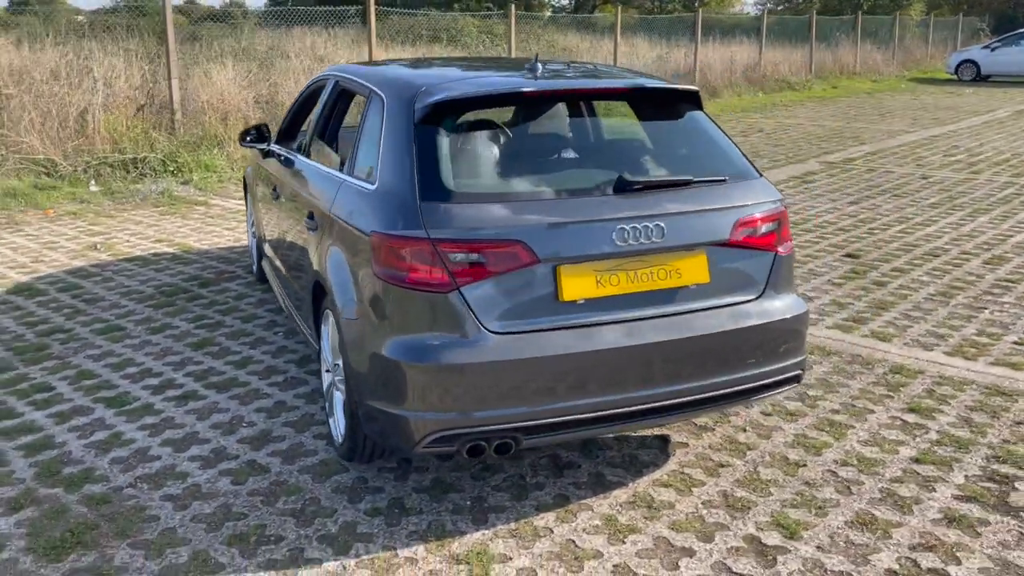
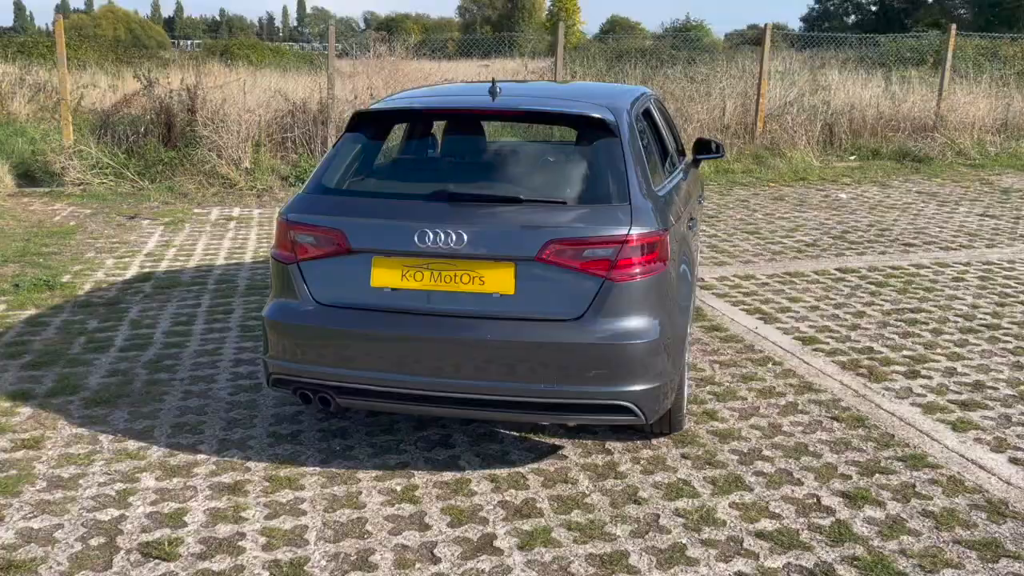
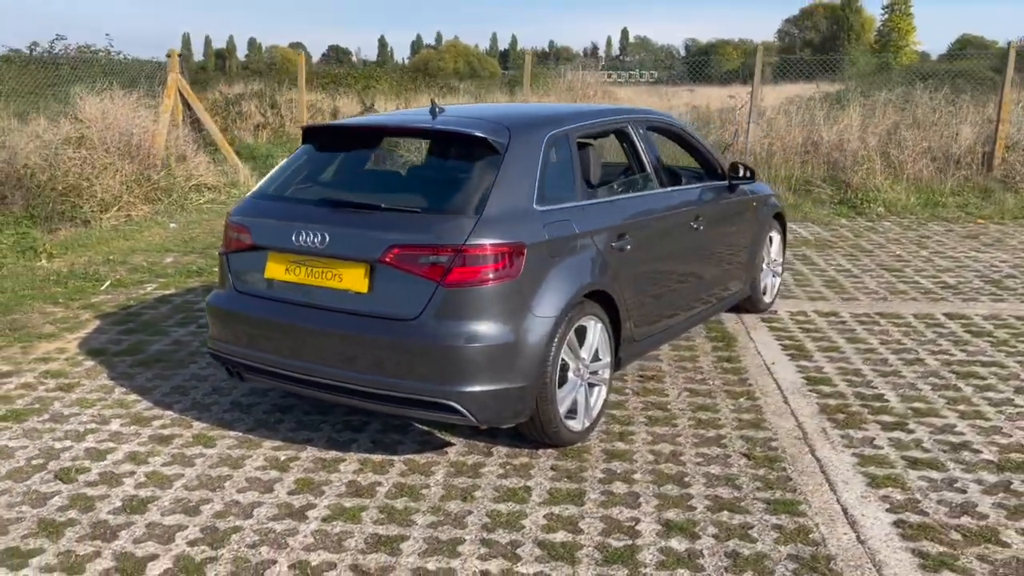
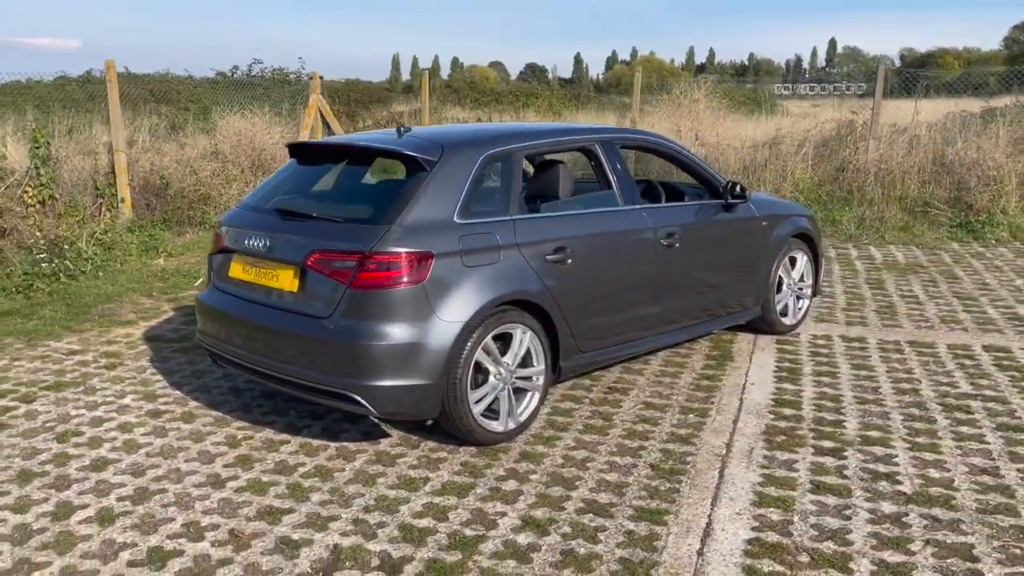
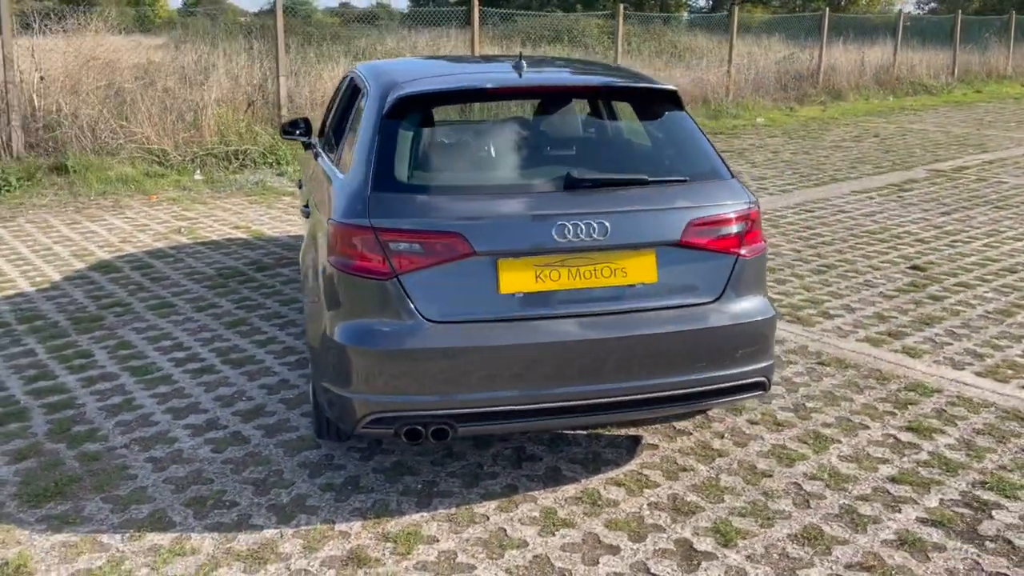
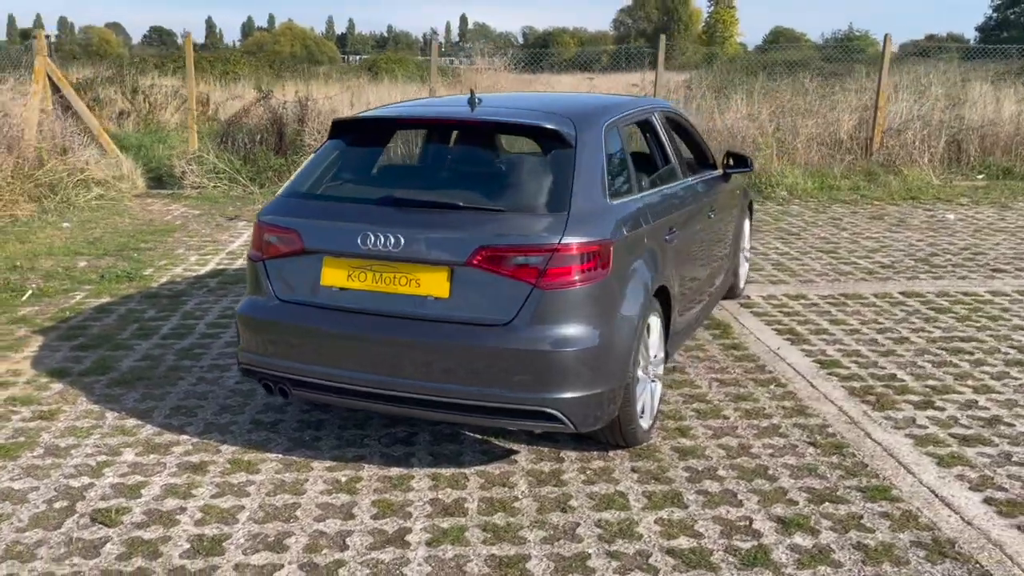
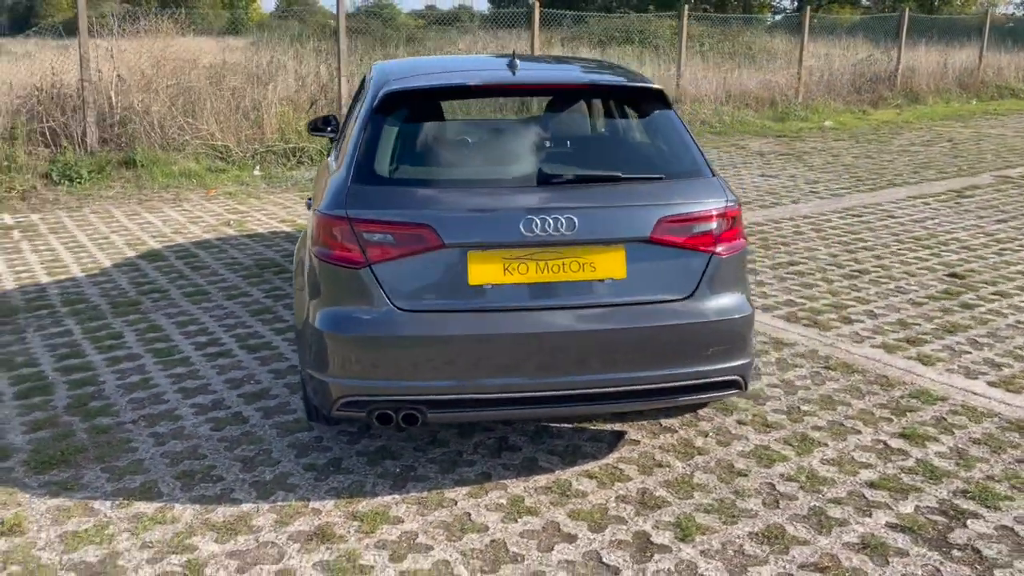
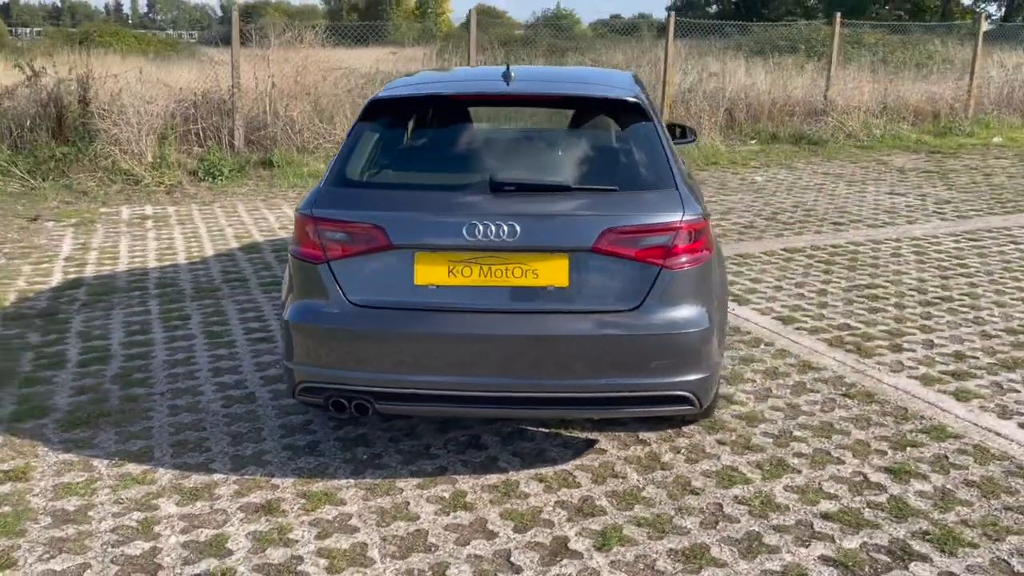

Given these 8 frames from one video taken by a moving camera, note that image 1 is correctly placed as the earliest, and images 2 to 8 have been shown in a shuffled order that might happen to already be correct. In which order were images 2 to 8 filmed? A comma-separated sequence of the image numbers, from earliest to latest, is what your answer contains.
5, 7, 8, 2, 6, 3, 4
